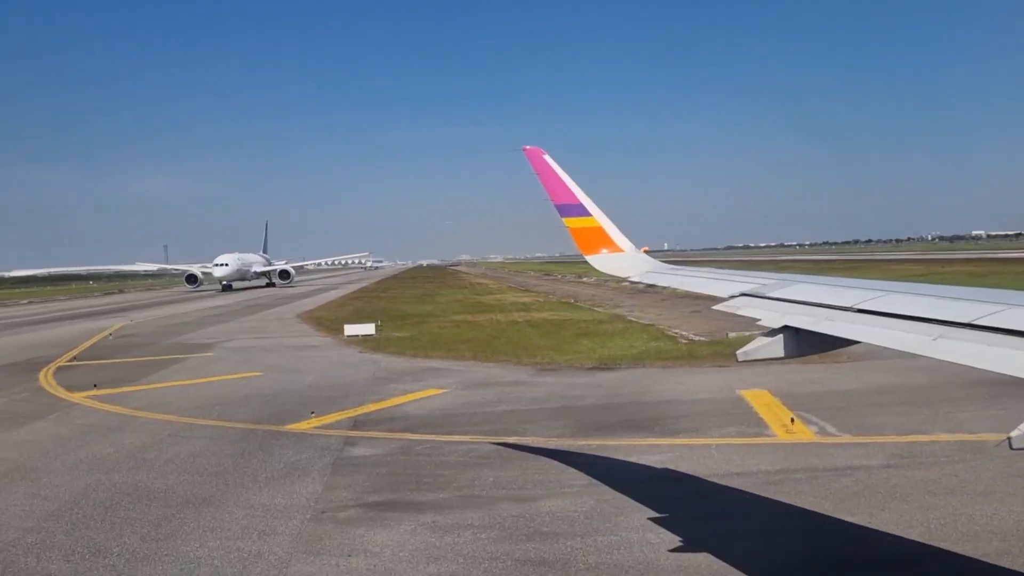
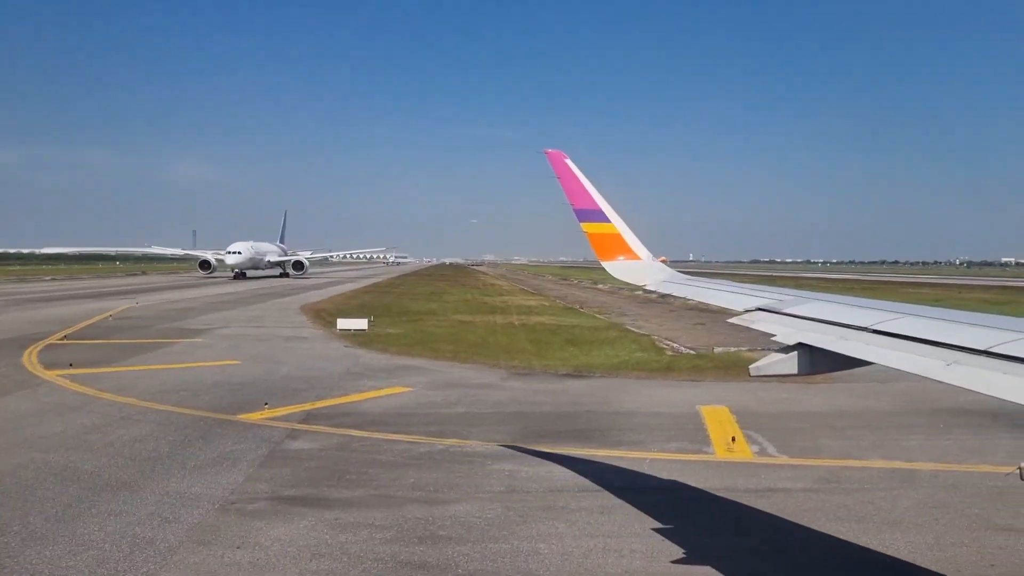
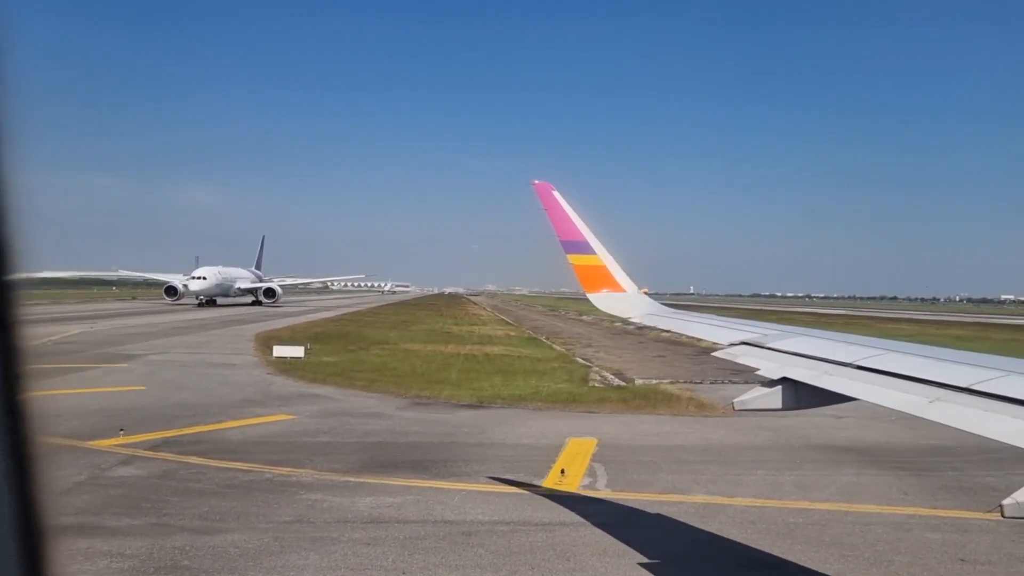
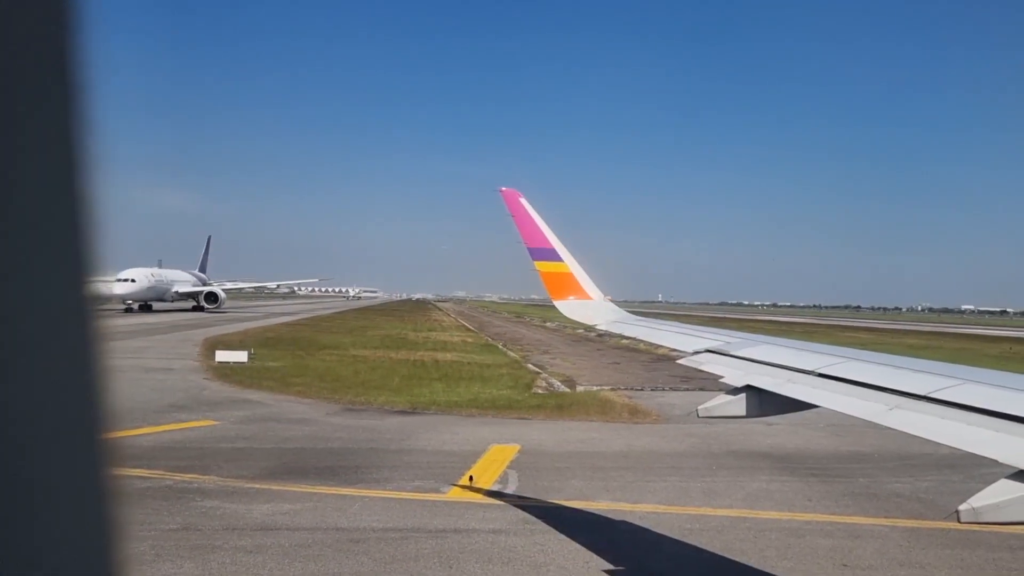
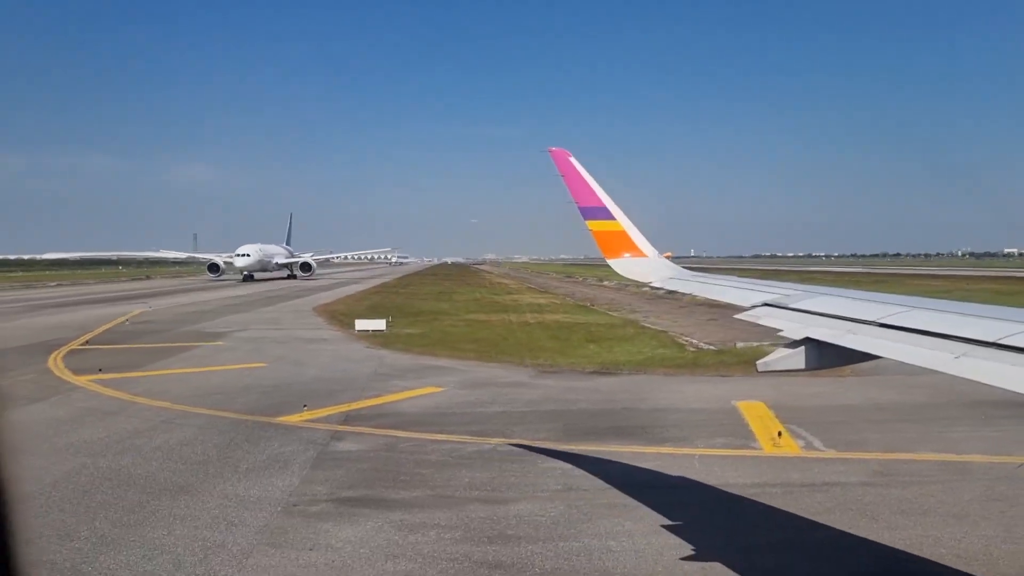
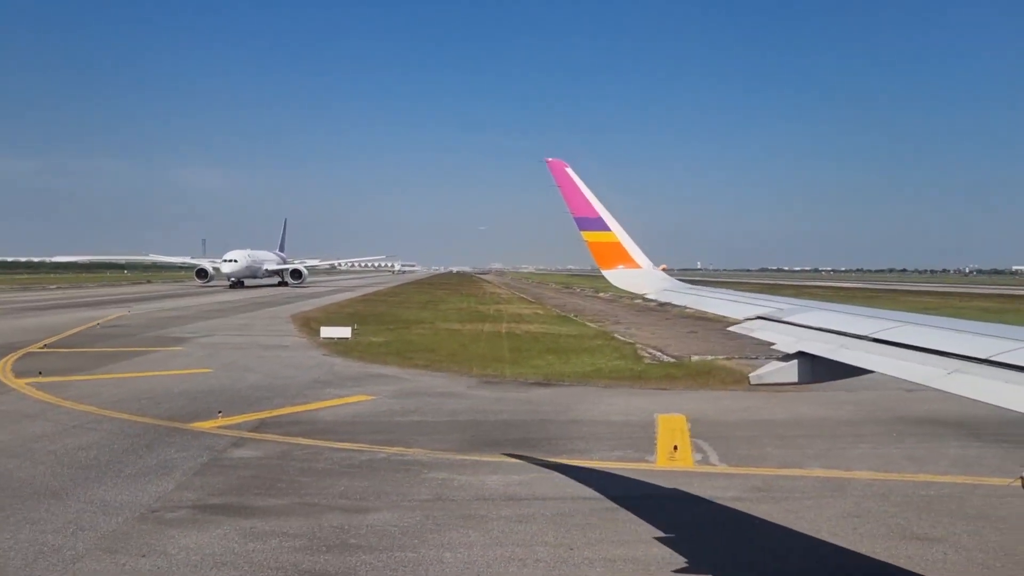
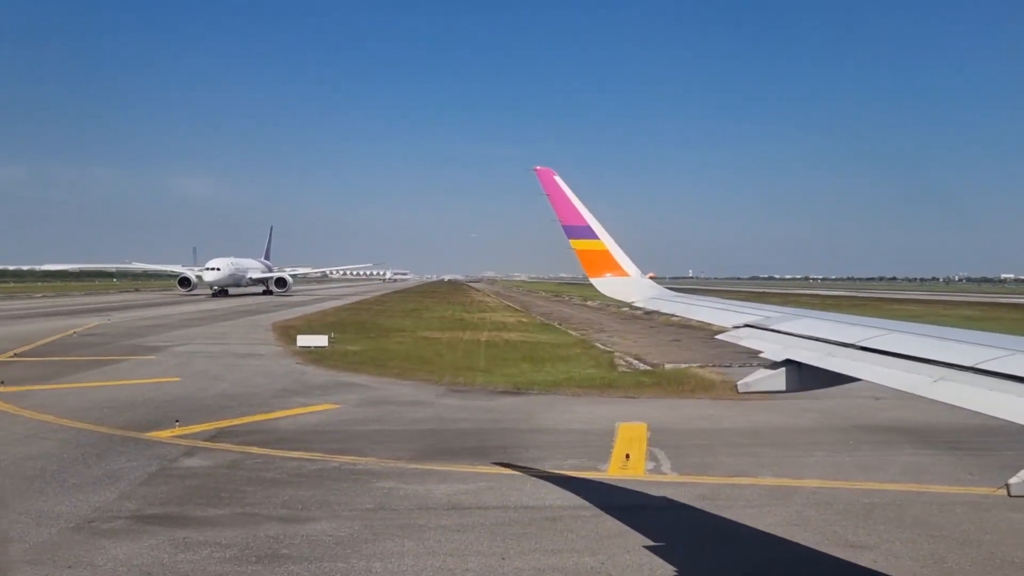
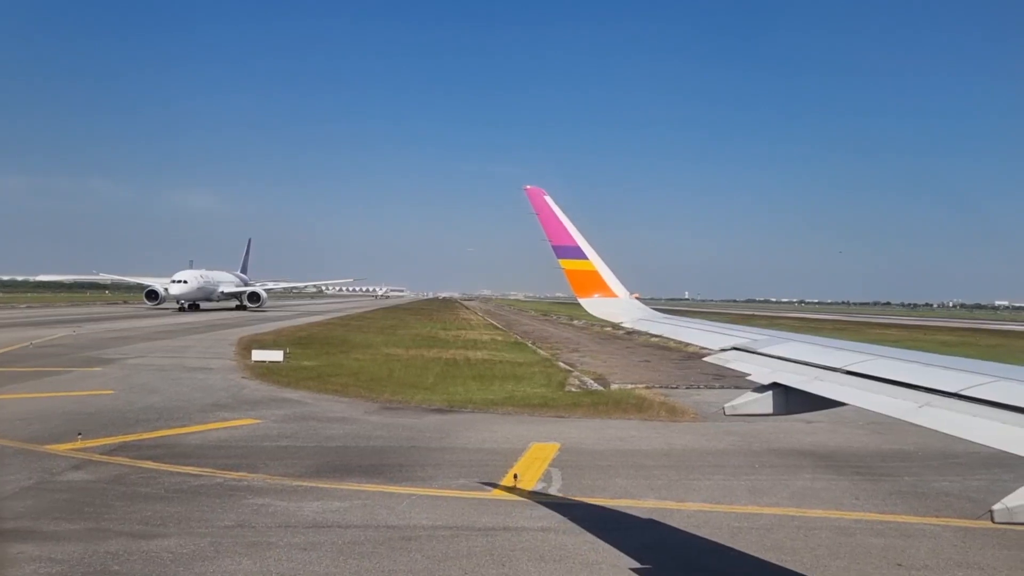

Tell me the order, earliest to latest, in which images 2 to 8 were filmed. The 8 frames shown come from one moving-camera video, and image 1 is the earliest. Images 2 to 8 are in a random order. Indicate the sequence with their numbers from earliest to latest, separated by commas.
5, 2, 6, 7, 3, 8, 4
